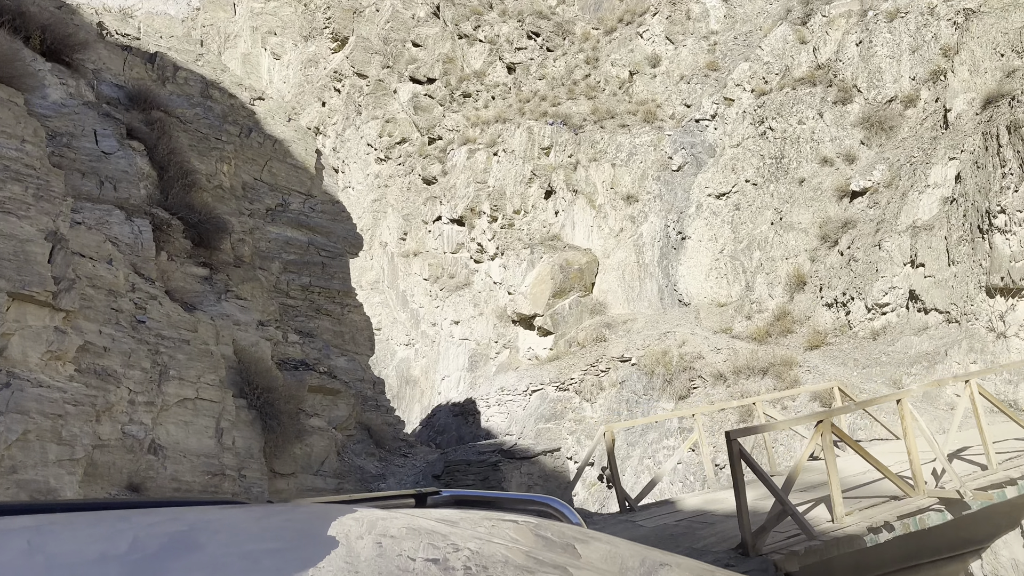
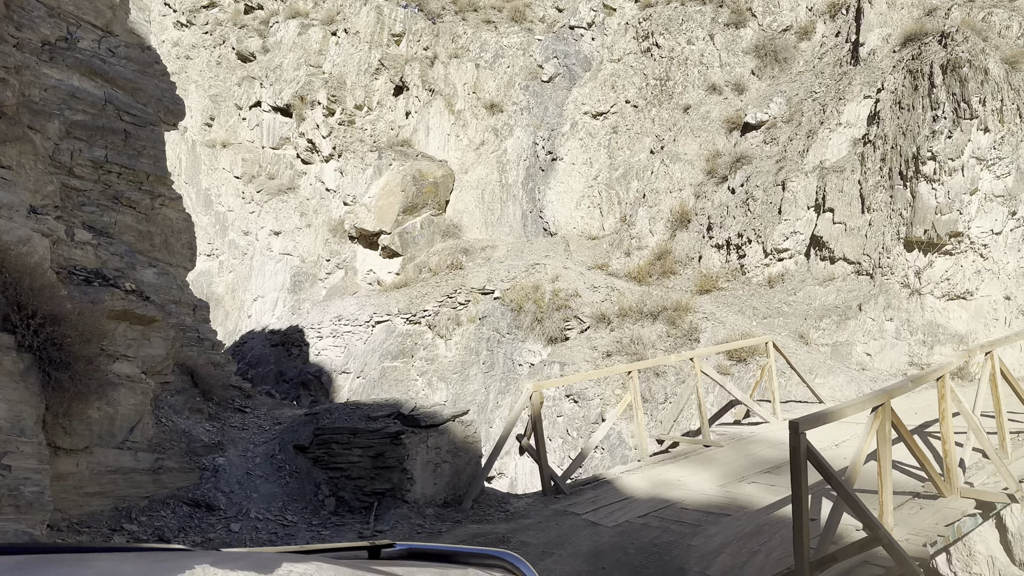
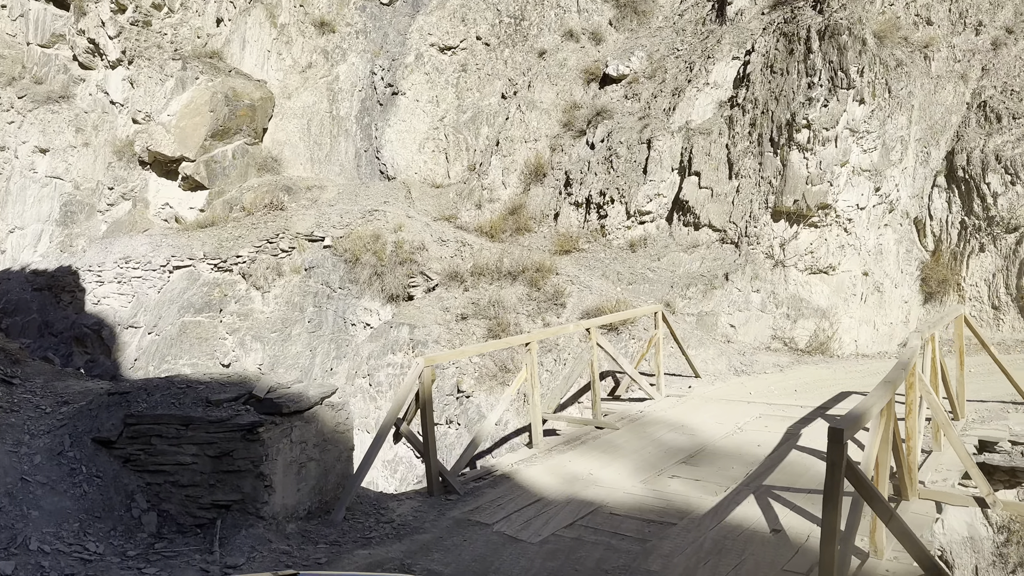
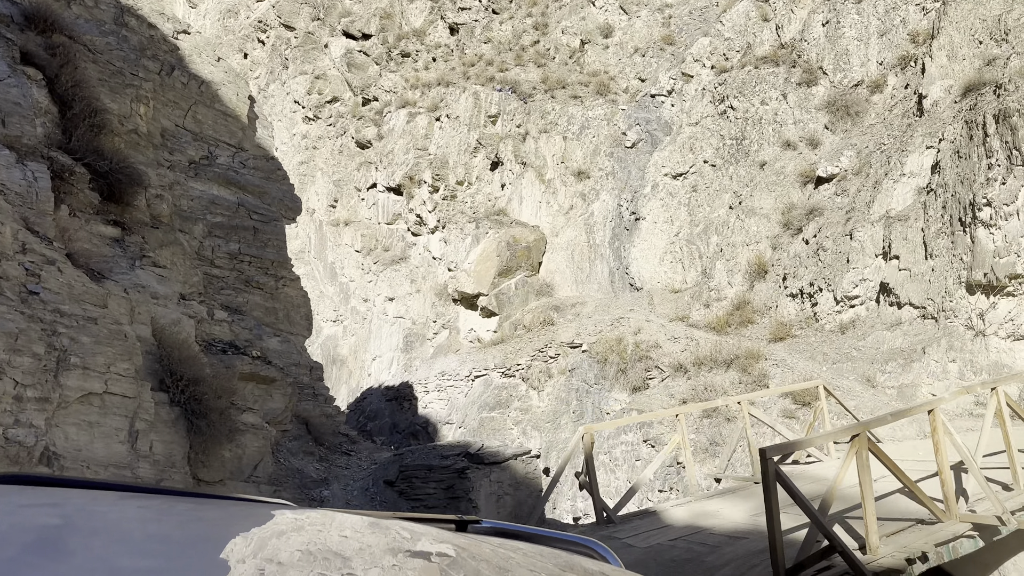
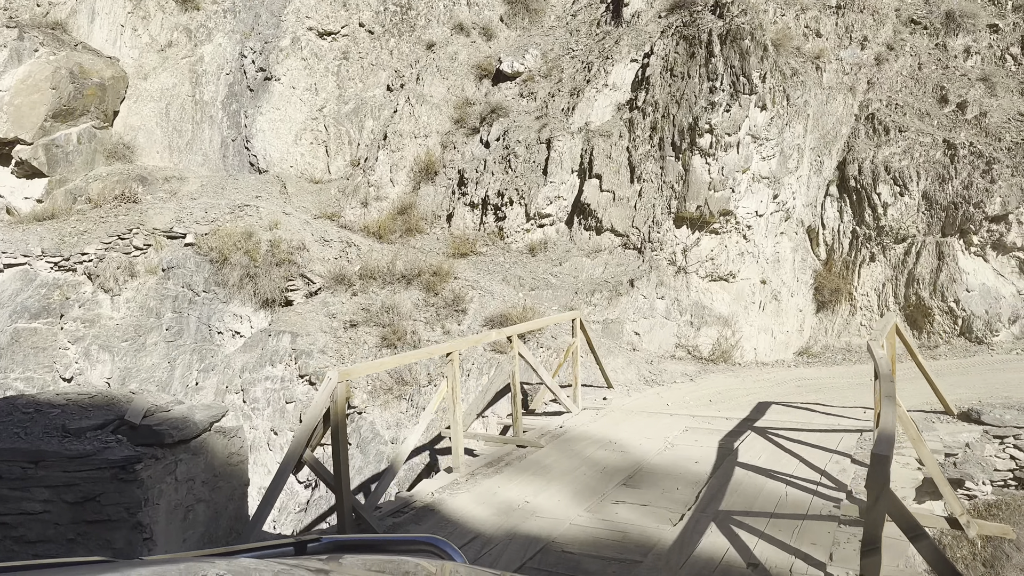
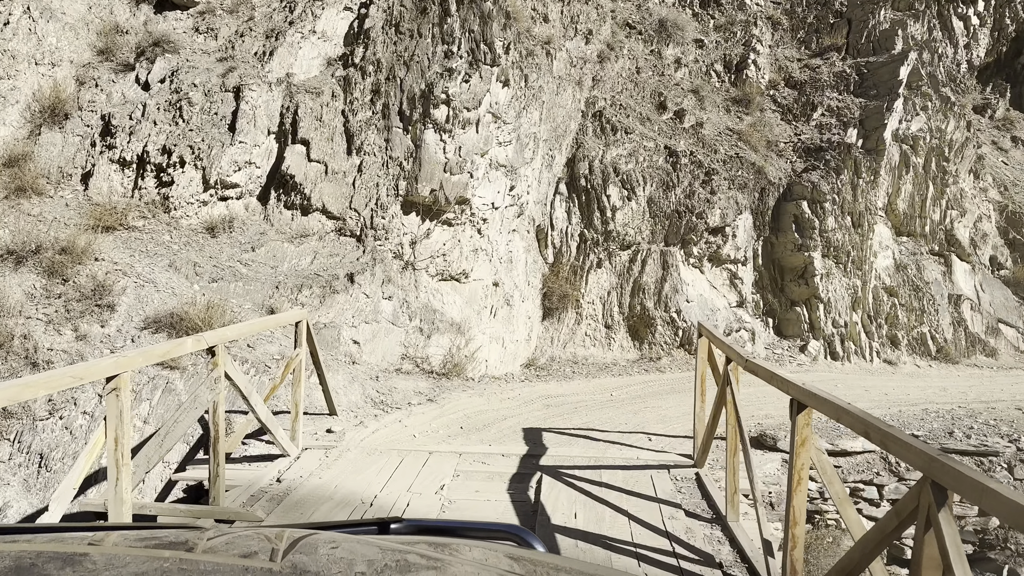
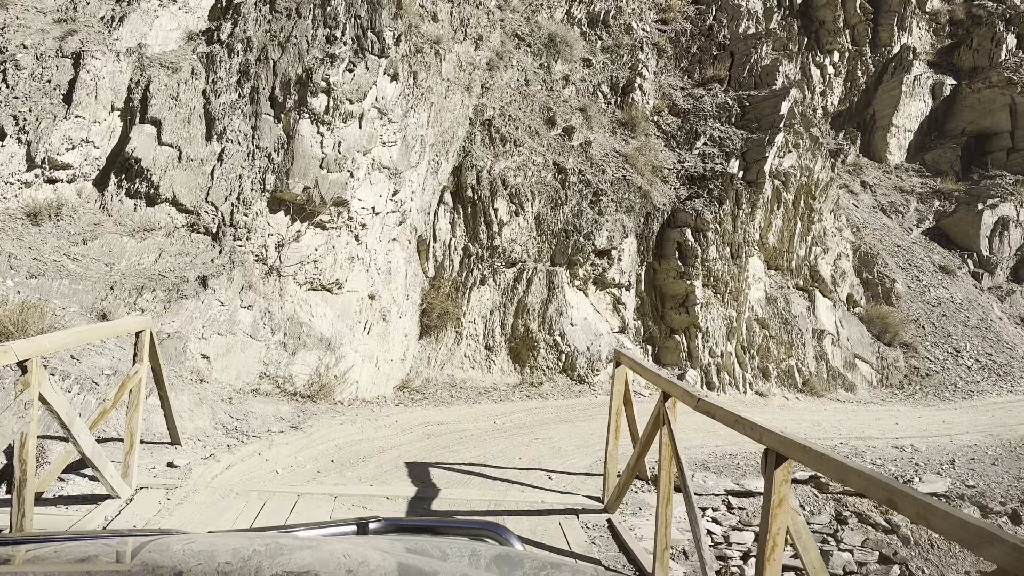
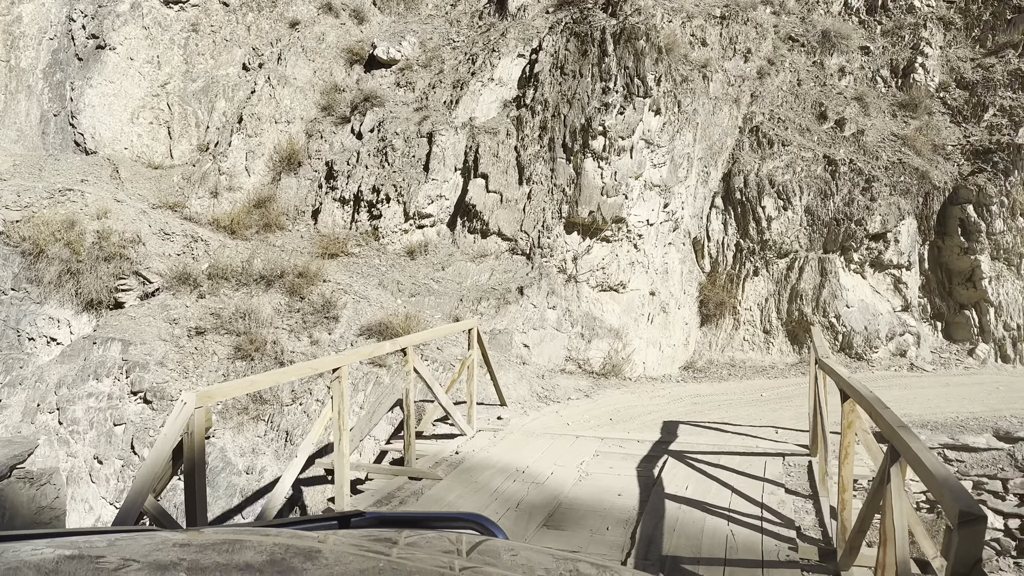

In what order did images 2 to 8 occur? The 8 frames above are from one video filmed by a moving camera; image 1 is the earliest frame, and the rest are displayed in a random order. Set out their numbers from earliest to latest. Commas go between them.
4, 2, 3, 5, 8, 6, 7
